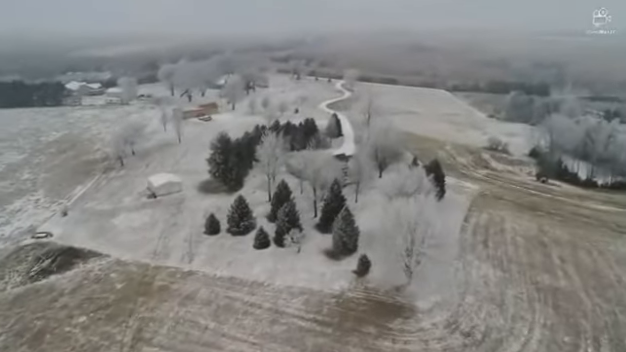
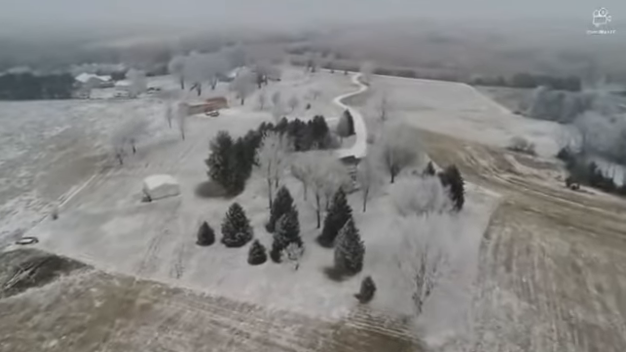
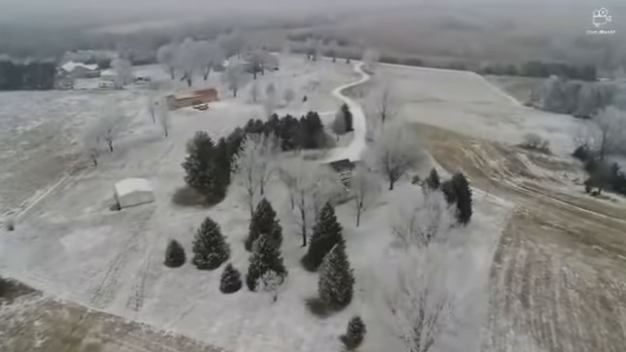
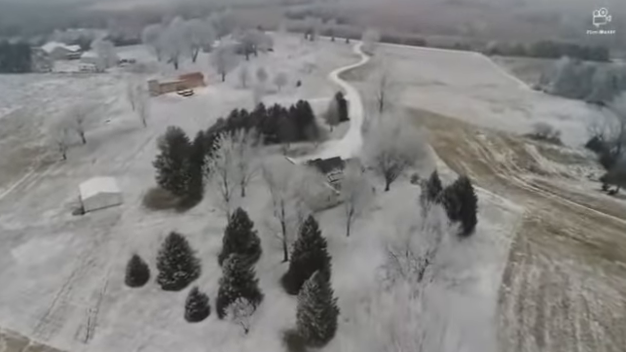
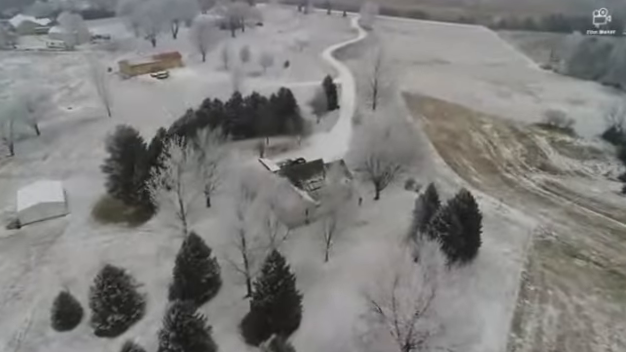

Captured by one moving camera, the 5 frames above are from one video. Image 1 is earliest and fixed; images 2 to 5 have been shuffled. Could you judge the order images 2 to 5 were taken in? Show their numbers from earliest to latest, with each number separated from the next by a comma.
2, 3, 4, 5
